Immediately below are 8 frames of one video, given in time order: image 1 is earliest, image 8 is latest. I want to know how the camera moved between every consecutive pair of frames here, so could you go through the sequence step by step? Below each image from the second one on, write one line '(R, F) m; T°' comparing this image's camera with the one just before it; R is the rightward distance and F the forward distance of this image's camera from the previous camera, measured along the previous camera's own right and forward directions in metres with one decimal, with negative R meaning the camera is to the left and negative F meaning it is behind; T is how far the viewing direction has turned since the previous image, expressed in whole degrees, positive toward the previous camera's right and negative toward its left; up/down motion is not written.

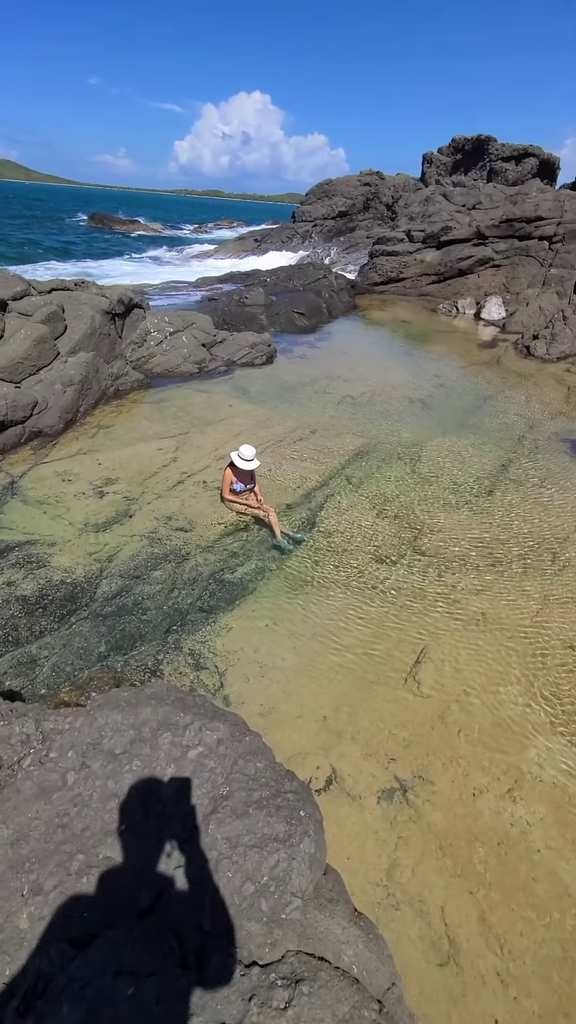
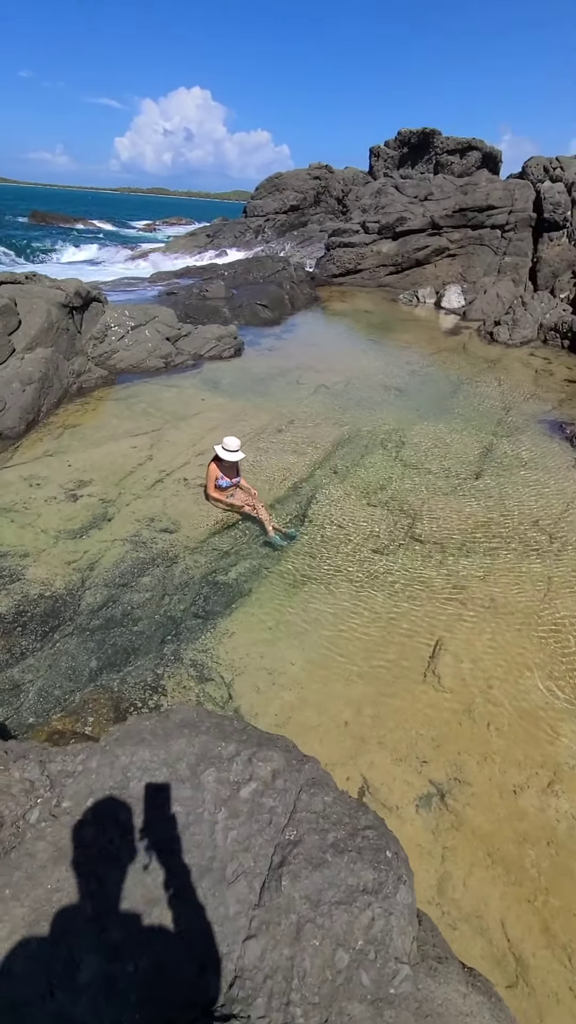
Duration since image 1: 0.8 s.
(-0.4, +0.5) m; +4°
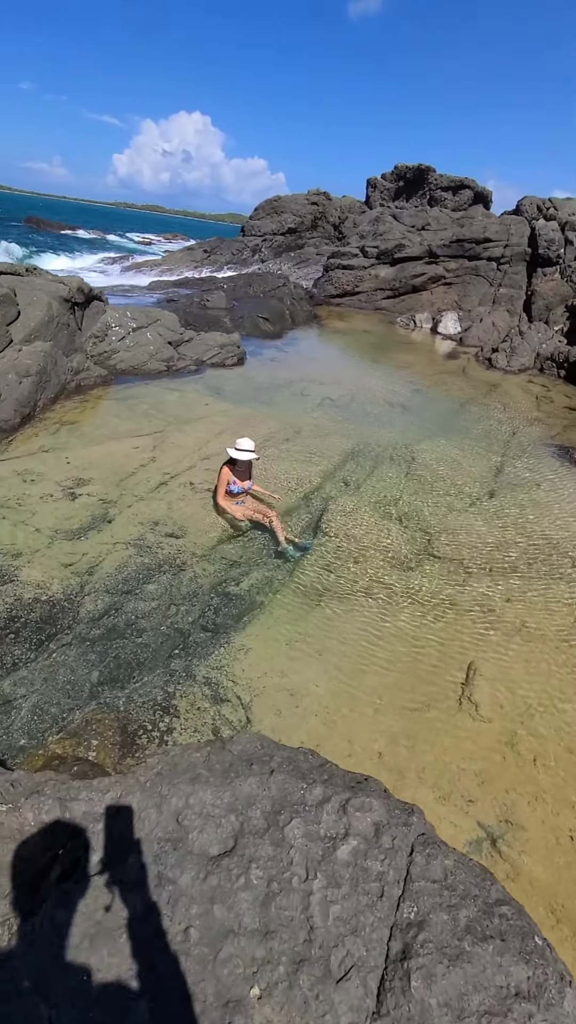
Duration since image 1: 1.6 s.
(-0.5, +0.5) m; +2°
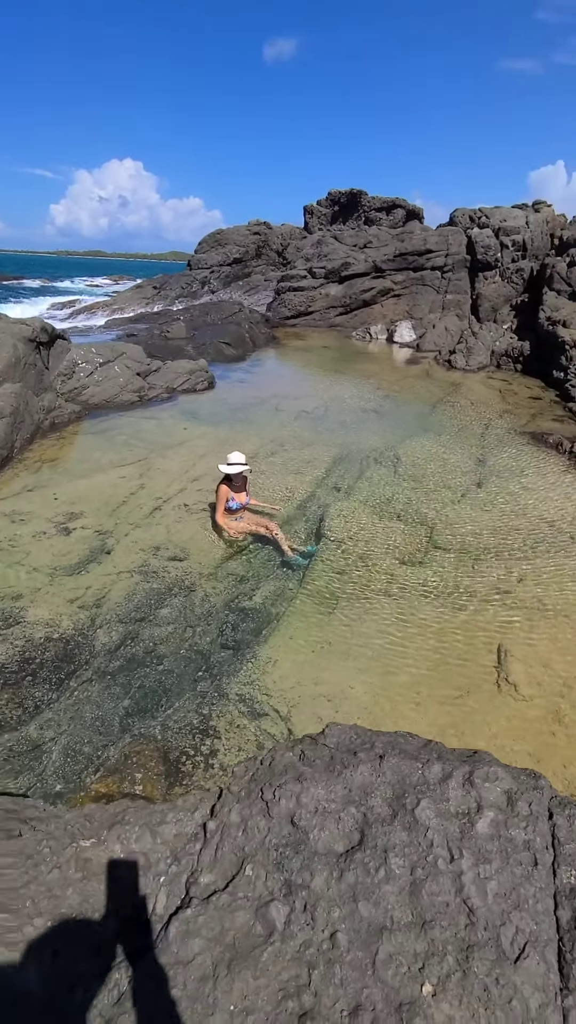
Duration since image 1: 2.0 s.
(-0.4, +0.1) m; +3°
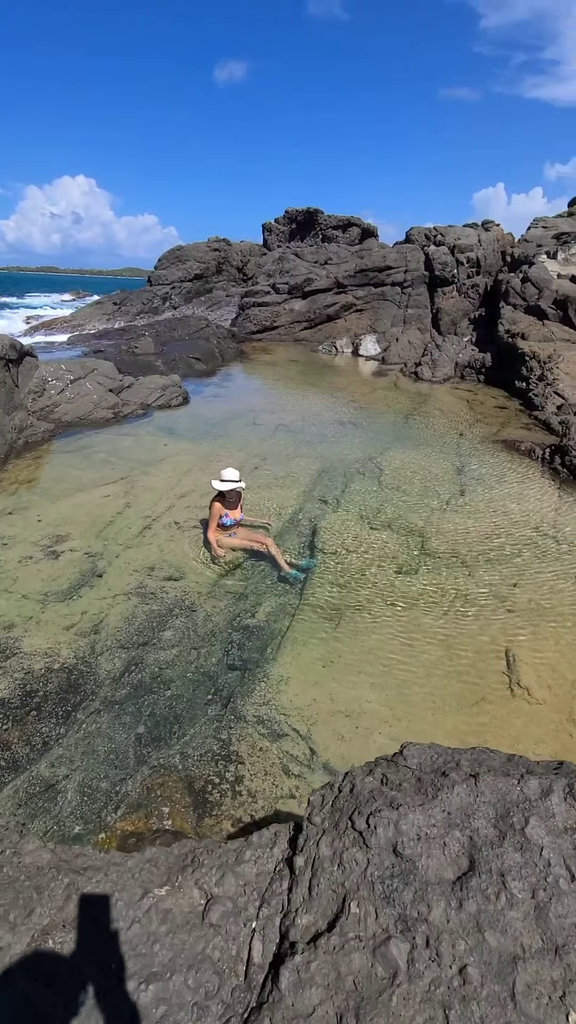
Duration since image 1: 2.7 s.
(-0.5, +0.1) m; +4°
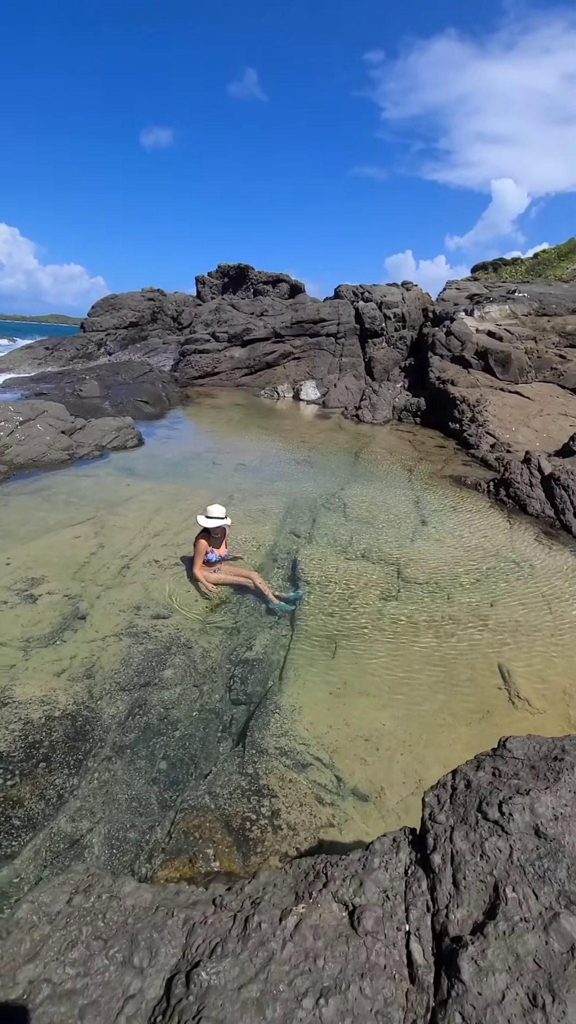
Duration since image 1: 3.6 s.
(-0.8, -0.1) m; +8°
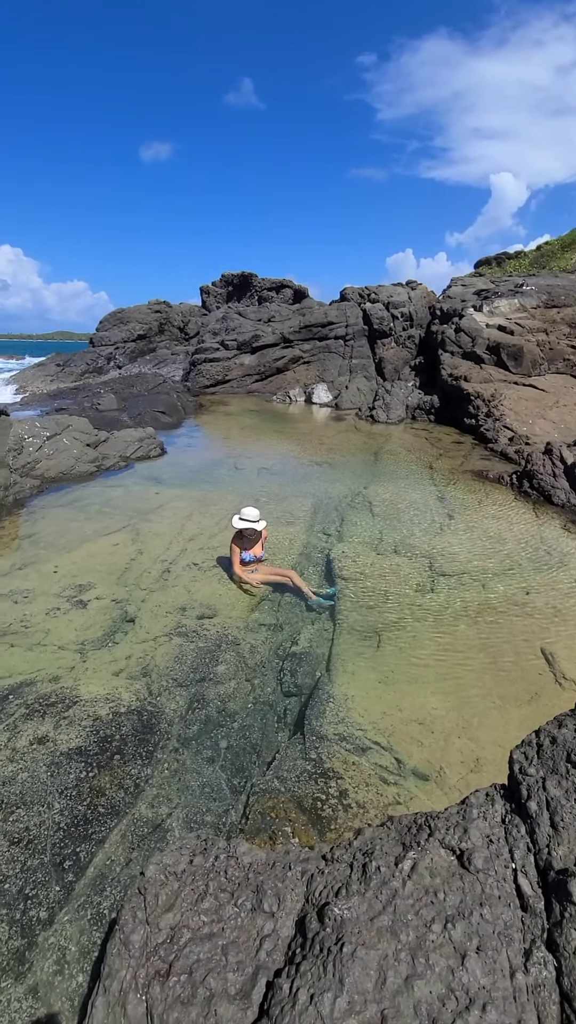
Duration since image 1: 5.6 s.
(-0.4, -0.2) m; -1°
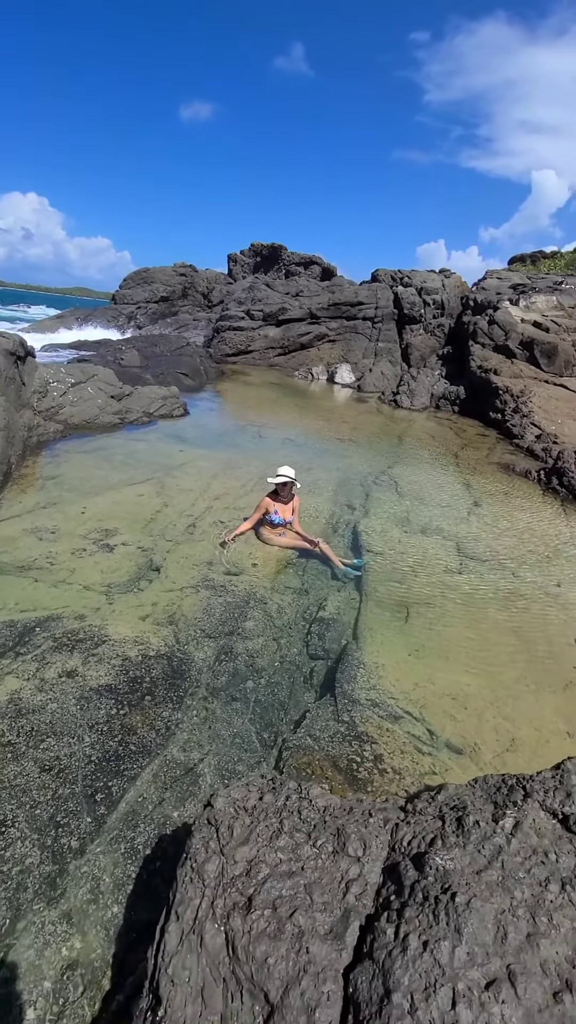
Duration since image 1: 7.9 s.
(-0.5, +0.2) m; 0°
